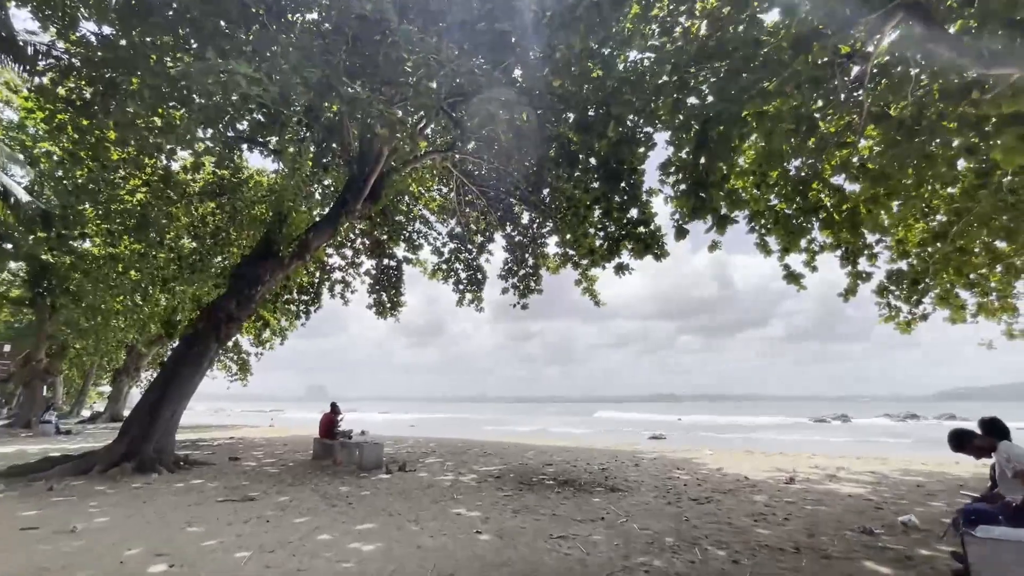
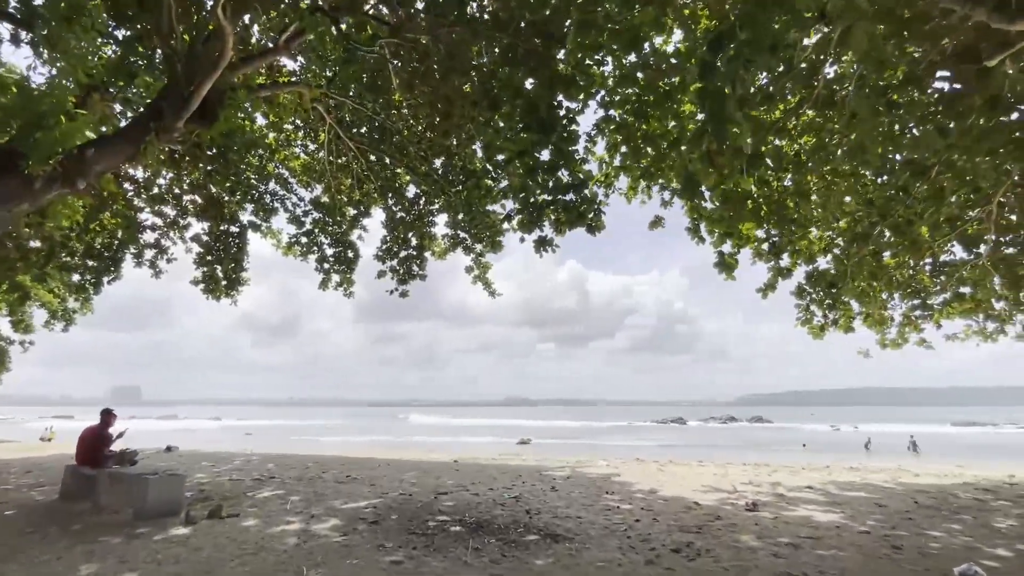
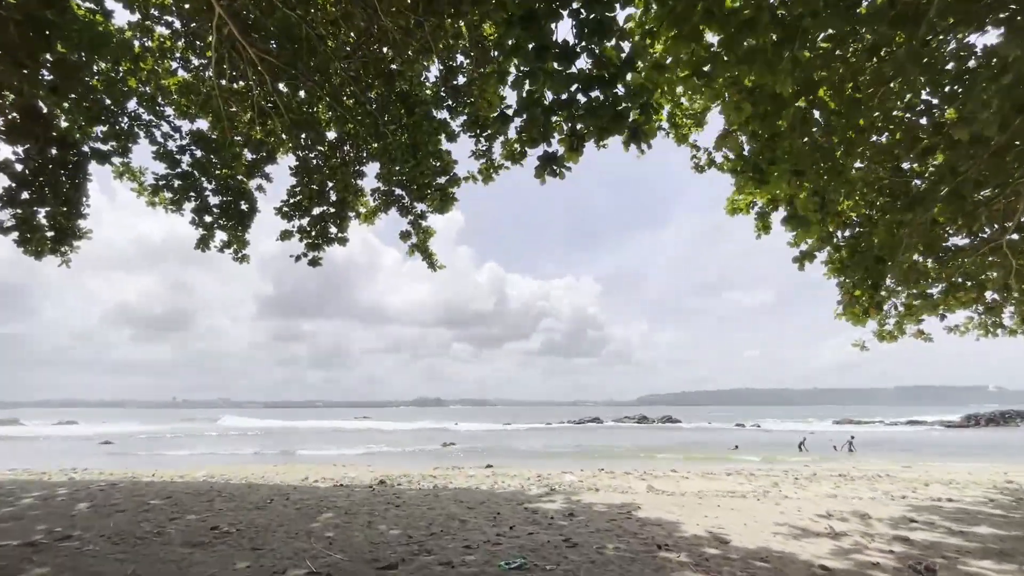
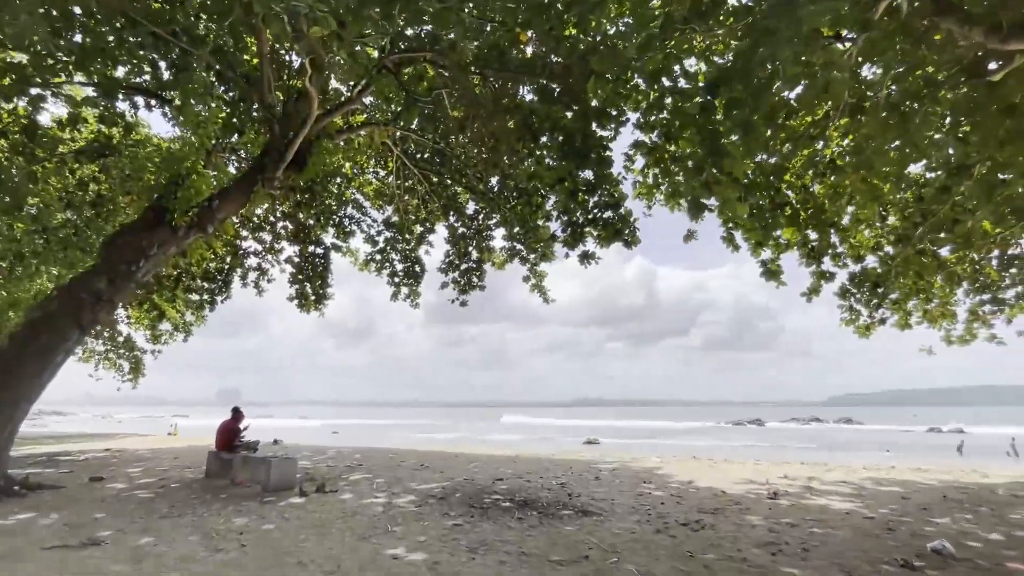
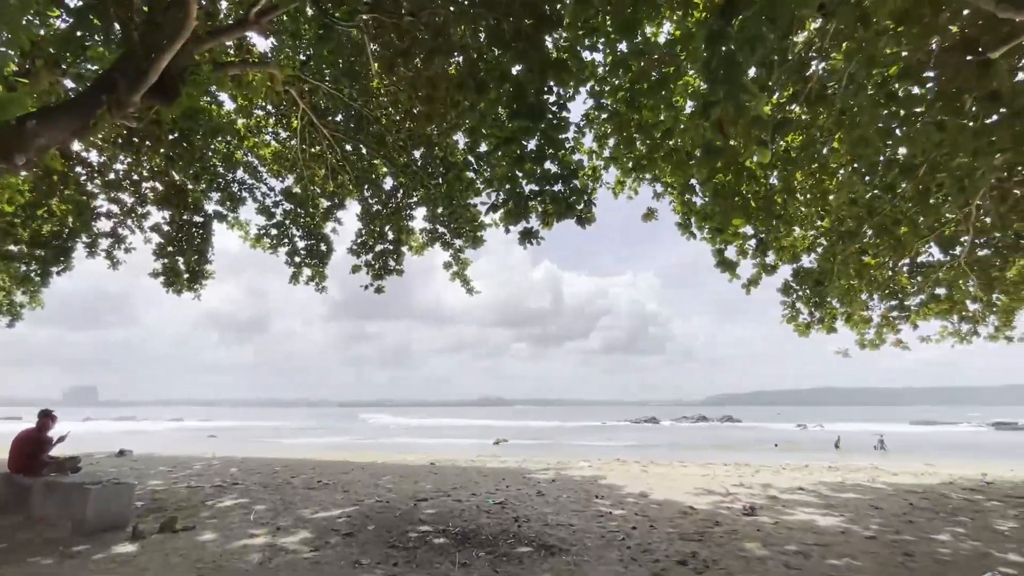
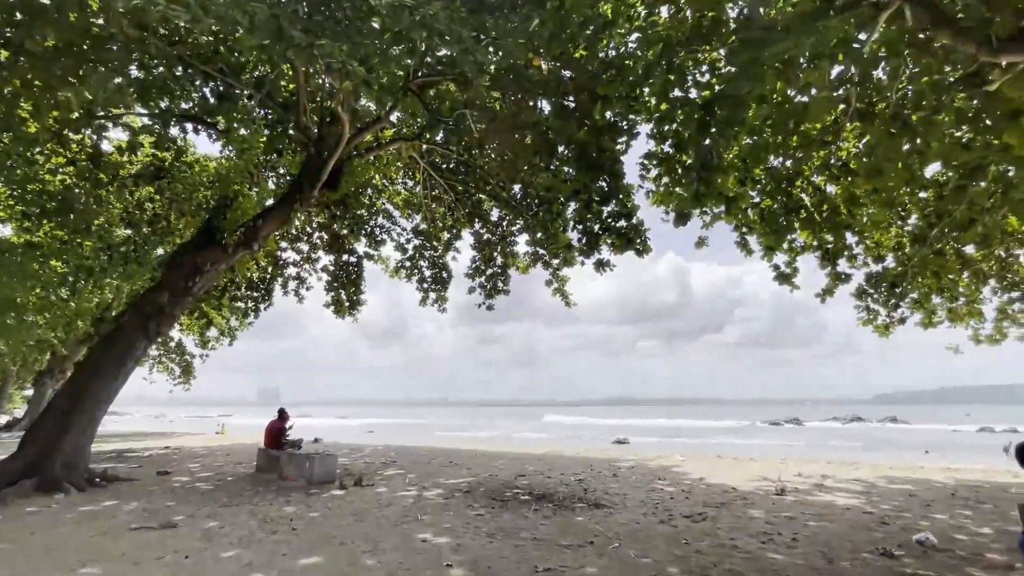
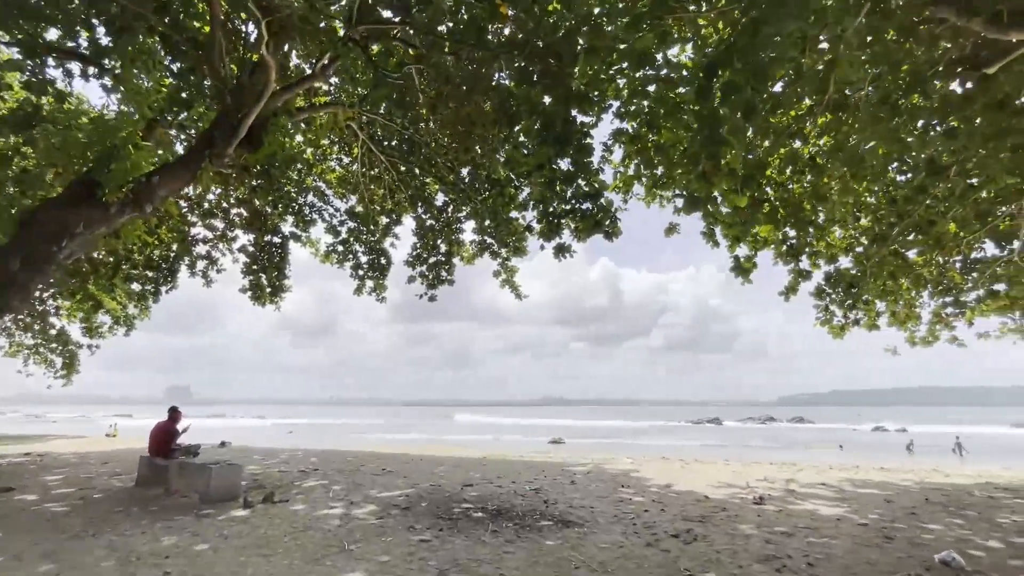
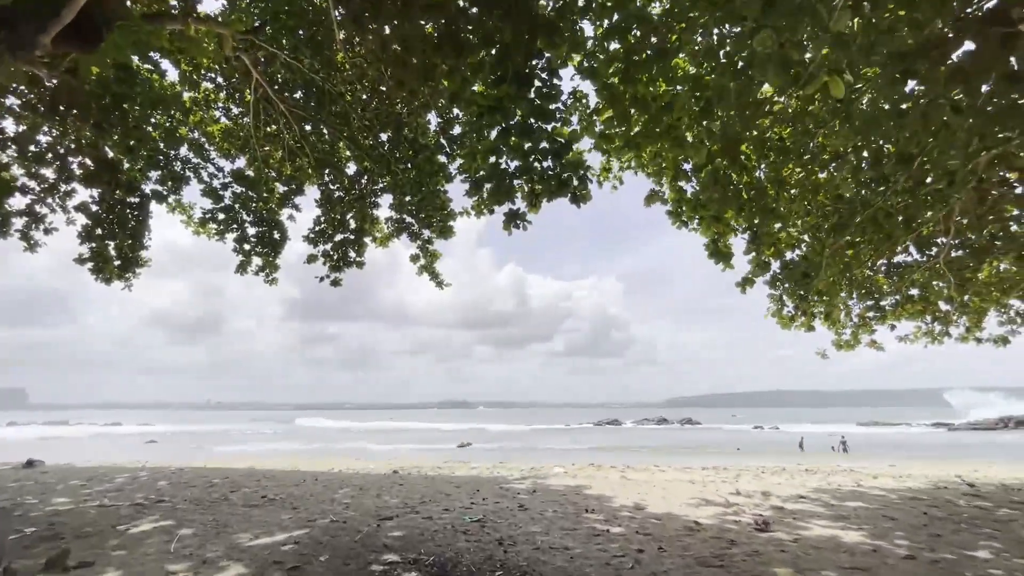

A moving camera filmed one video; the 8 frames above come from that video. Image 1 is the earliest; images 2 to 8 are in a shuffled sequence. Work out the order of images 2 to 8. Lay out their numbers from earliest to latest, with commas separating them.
6, 4, 7, 2, 5, 8, 3
